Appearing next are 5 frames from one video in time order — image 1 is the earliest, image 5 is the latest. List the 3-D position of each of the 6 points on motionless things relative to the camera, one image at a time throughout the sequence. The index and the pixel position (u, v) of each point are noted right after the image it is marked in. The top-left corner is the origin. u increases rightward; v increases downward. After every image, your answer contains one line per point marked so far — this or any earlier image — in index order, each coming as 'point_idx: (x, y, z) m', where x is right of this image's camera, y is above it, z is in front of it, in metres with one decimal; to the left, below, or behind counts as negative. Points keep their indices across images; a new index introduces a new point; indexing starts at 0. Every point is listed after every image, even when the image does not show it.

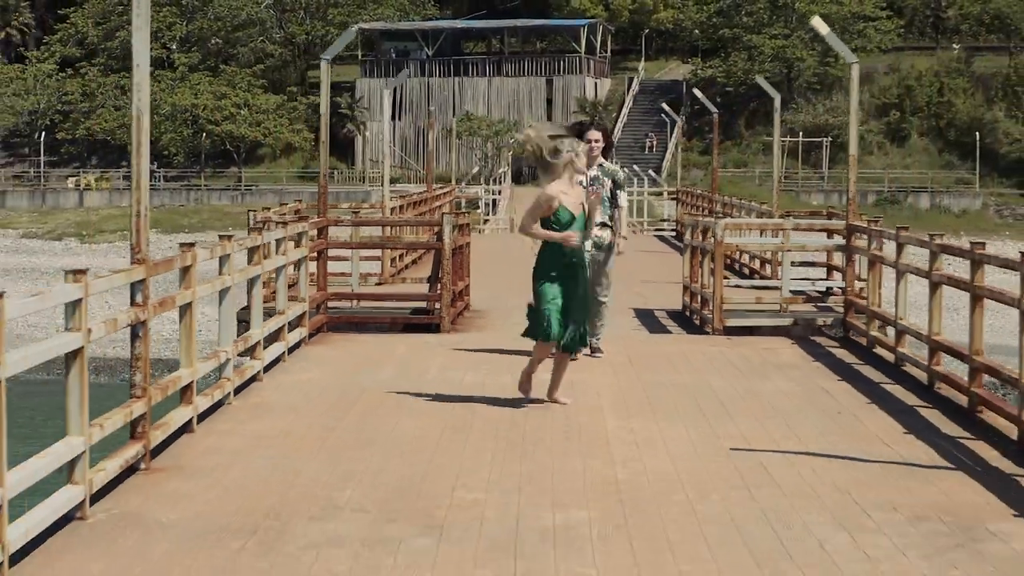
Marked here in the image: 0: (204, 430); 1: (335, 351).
0: (-1.4, -0.6, +8.6) m
1: (-1.1, -0.4, +12.3) m
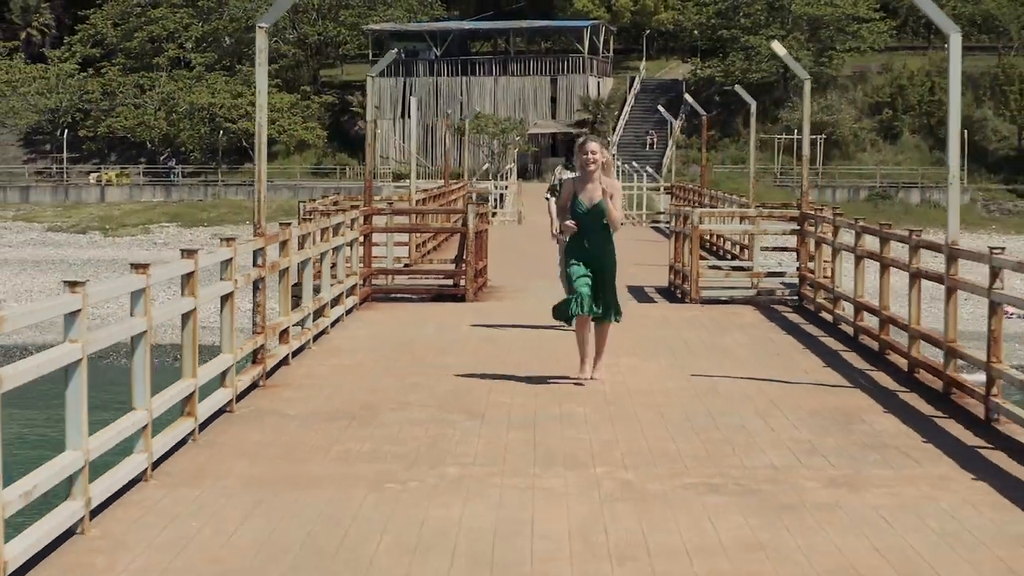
0: (-1.3, -0.5, +11.4) m
1: (-1.0, -0.2, +15.1) m
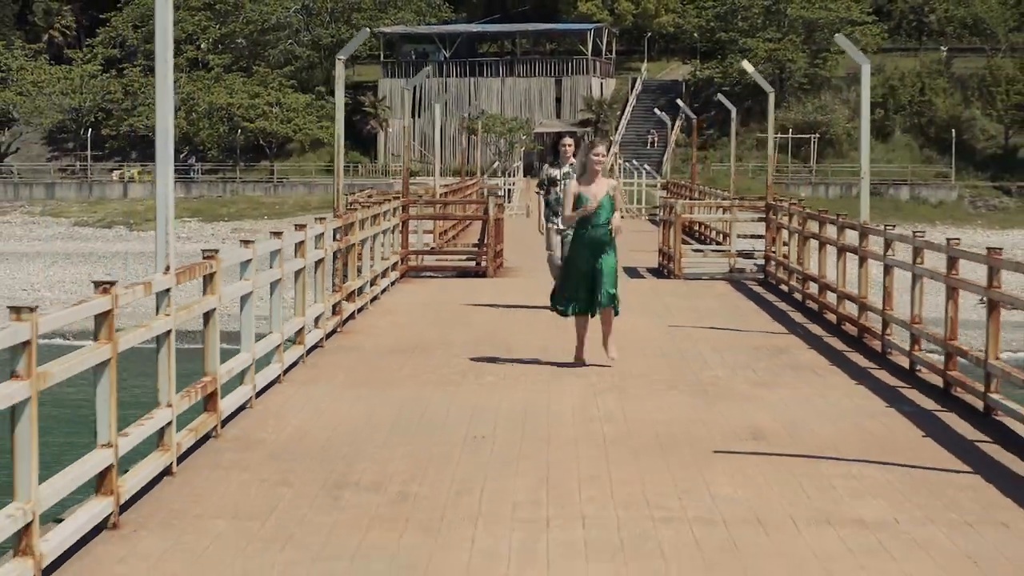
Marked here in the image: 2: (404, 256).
0: (-1.2, -0.2, +14.6) m
1: (-0.9, 0.0, +18.3) m
2: (-1.1, +0.3, +19.7) m
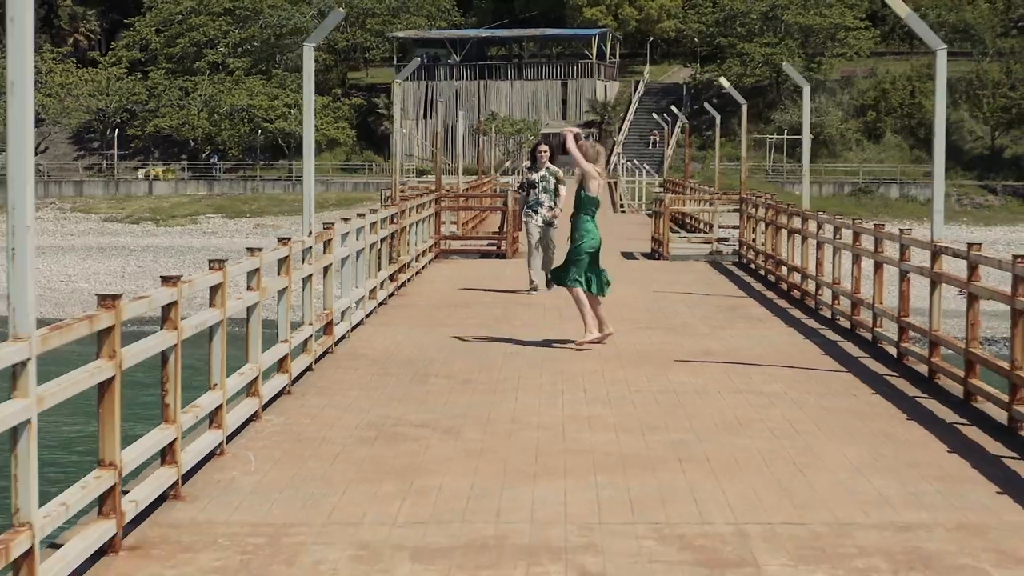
0: (-1.0, 0.0, +18.3) m
1: (-0.7, +0.2, +22.0) m
2: (-0.9, +0.6, +23.5) m
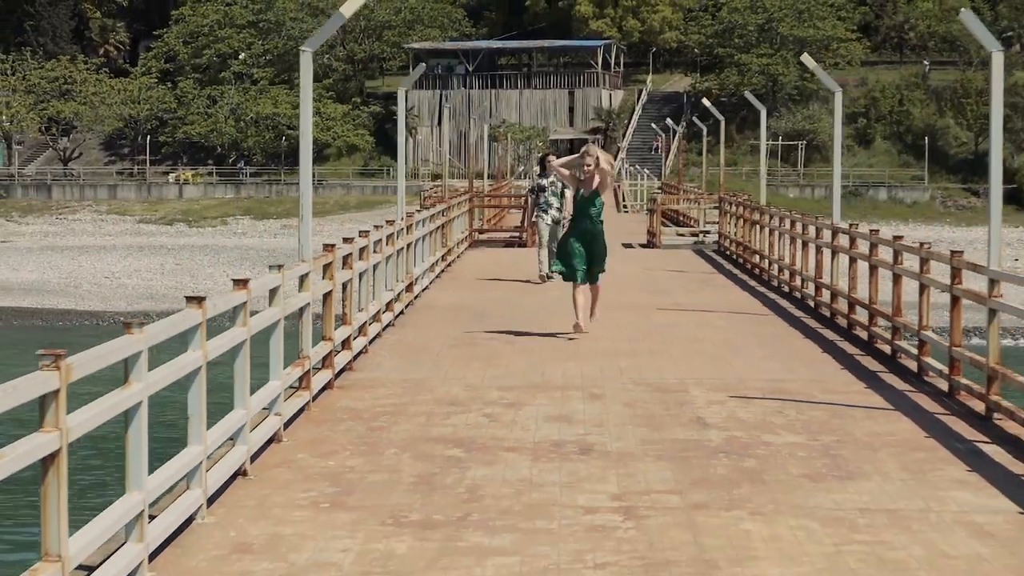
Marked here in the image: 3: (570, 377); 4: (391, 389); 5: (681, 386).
0: (-0.7, +0.2, +23.3) m
1: (-0.4, +0.5, +27.0) m
2: (-0.6, +0.8, +28.5) m
3: (+0.4, -0.5, +11.8) m
4: (-0.7, -0.6, +11.3) m
5: (+1.0, -0.6, +11.2) m
